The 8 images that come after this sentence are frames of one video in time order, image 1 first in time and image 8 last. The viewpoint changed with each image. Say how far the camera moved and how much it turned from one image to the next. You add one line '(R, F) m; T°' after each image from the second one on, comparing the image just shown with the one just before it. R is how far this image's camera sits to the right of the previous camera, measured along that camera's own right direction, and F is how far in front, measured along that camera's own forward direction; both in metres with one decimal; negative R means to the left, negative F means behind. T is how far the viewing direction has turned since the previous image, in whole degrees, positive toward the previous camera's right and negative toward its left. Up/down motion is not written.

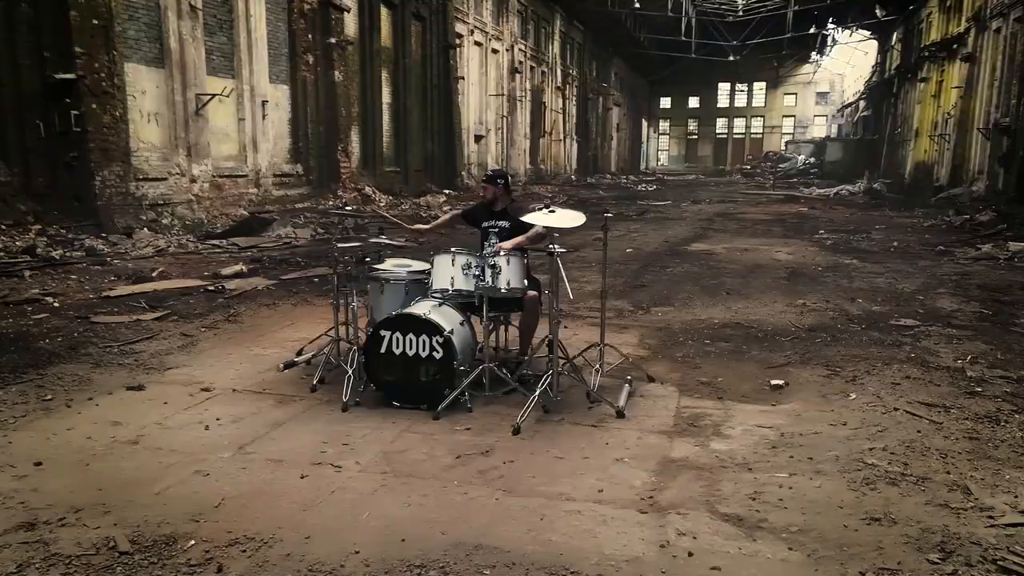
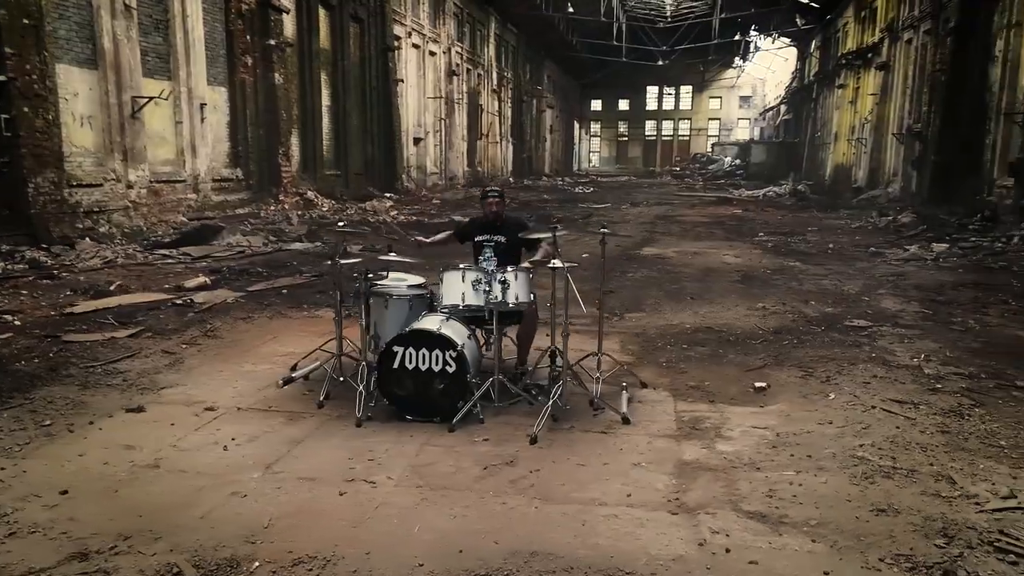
(-0.3, -0.1) m; +5°
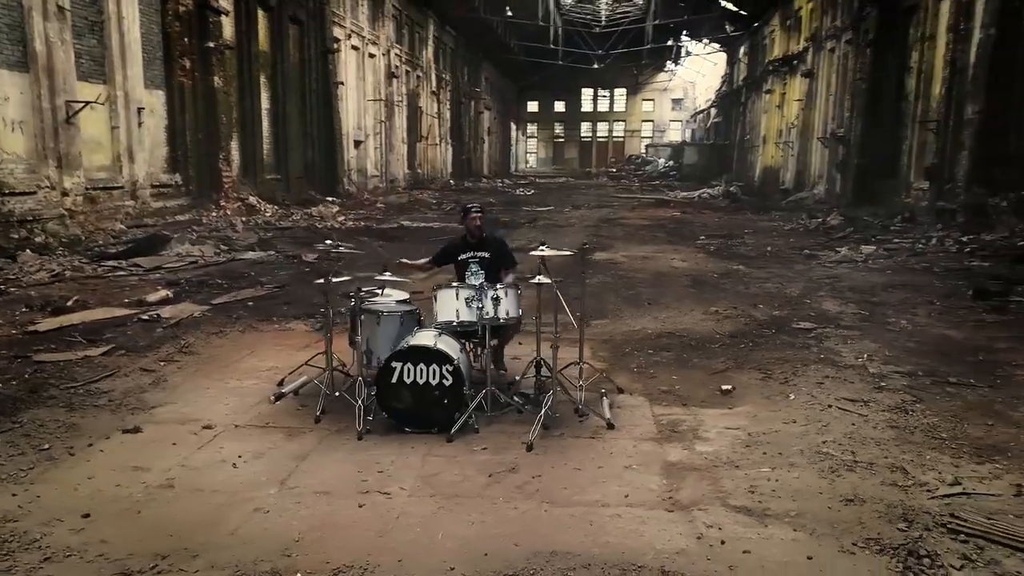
(-0.3, -0.2) m; +5°
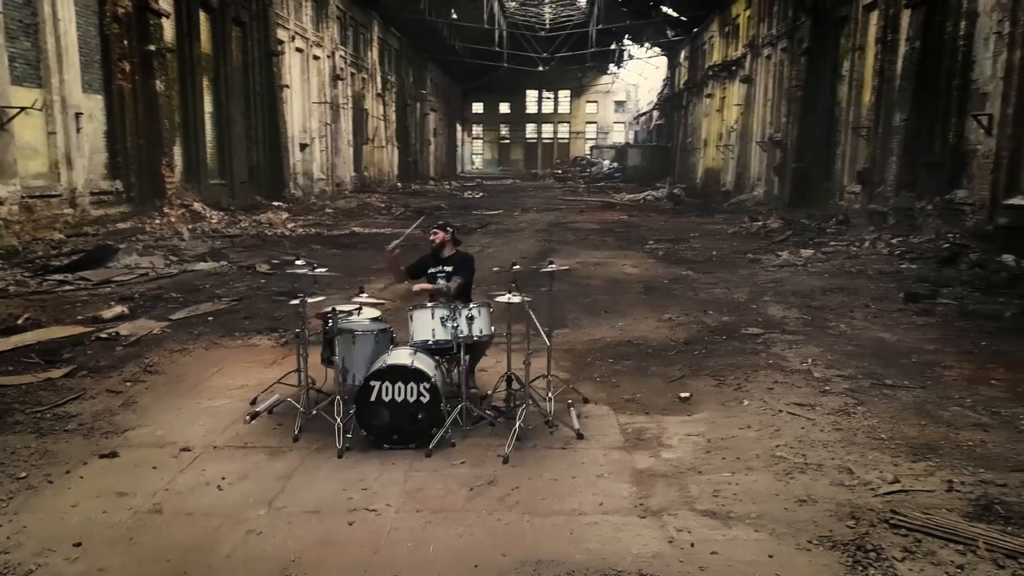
(-0.1, -0.2) m; +4°
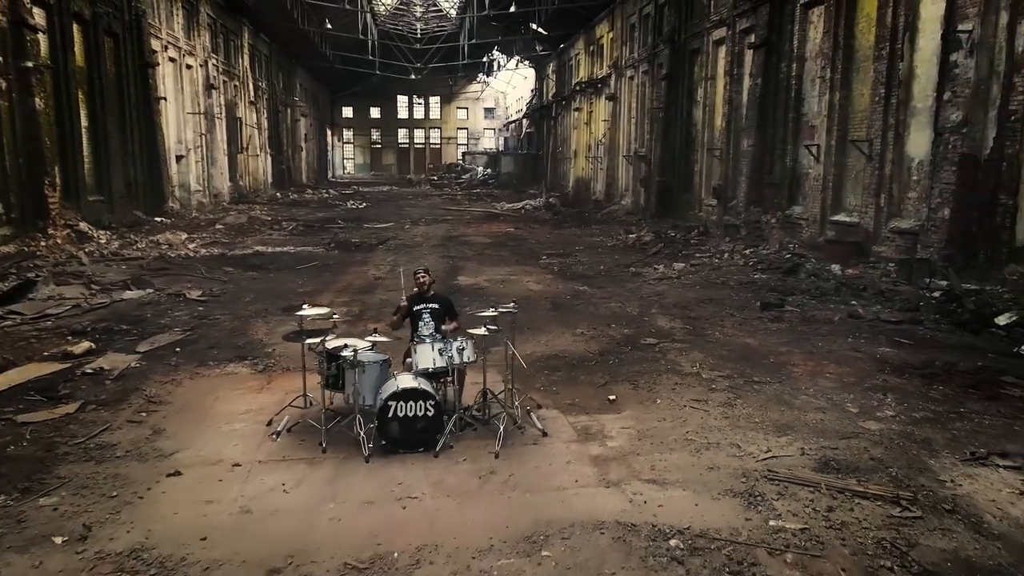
(-0.7, -1.0) m; +10°
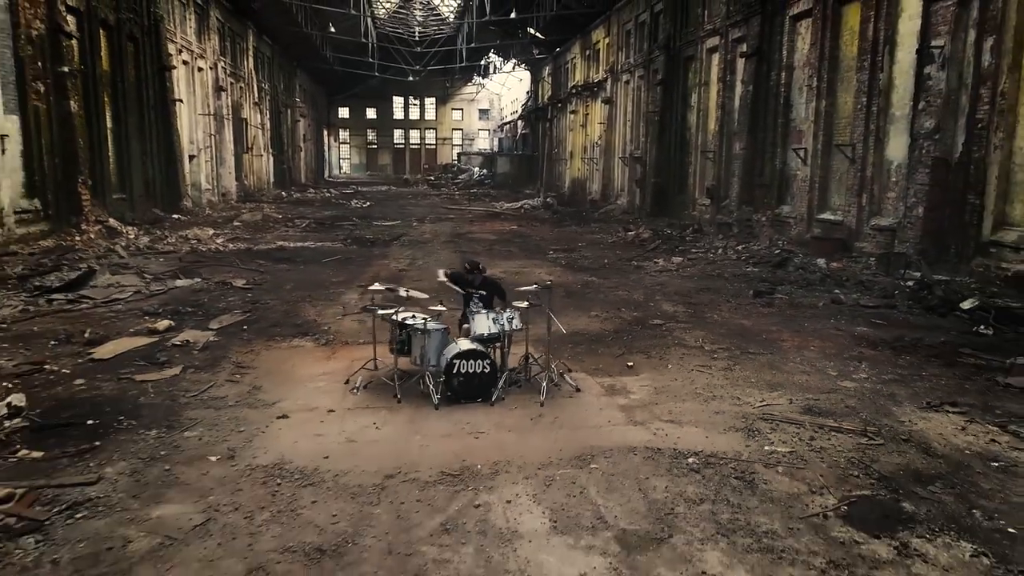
(-0.4, -1.0) m; +1°
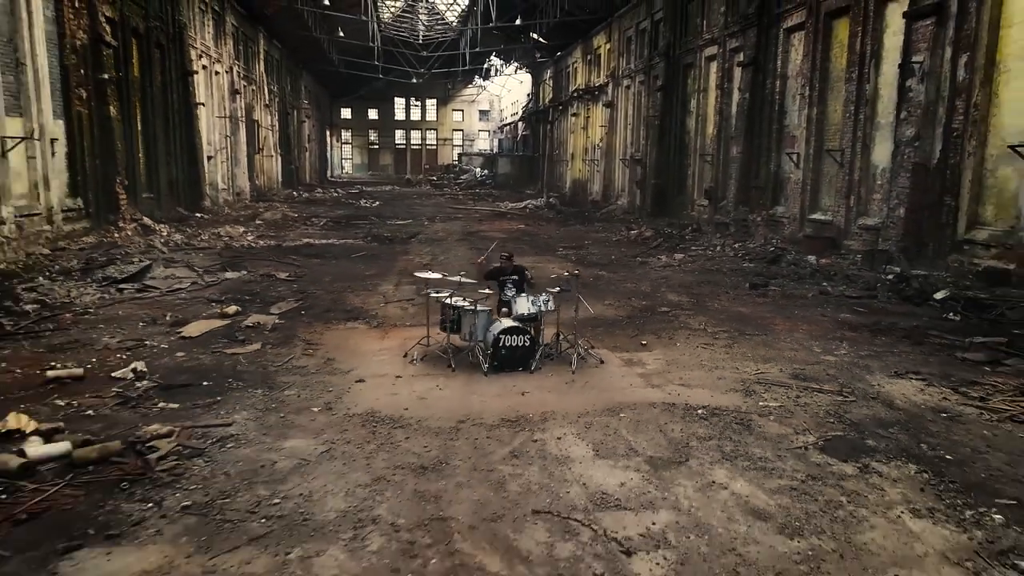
(-0.4, -1.1) m; 0°
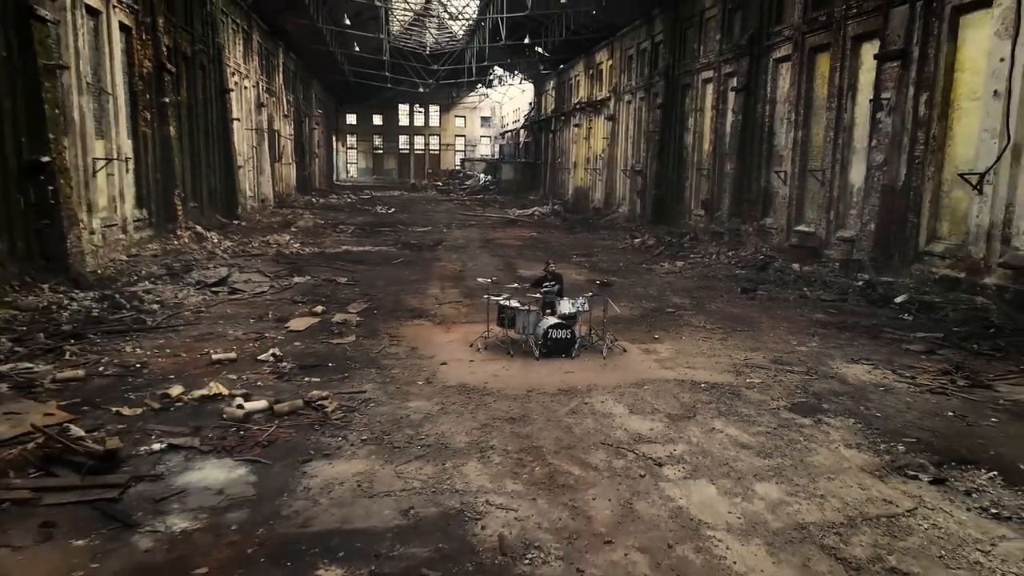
(-0.6, -1.9) m; 0°
